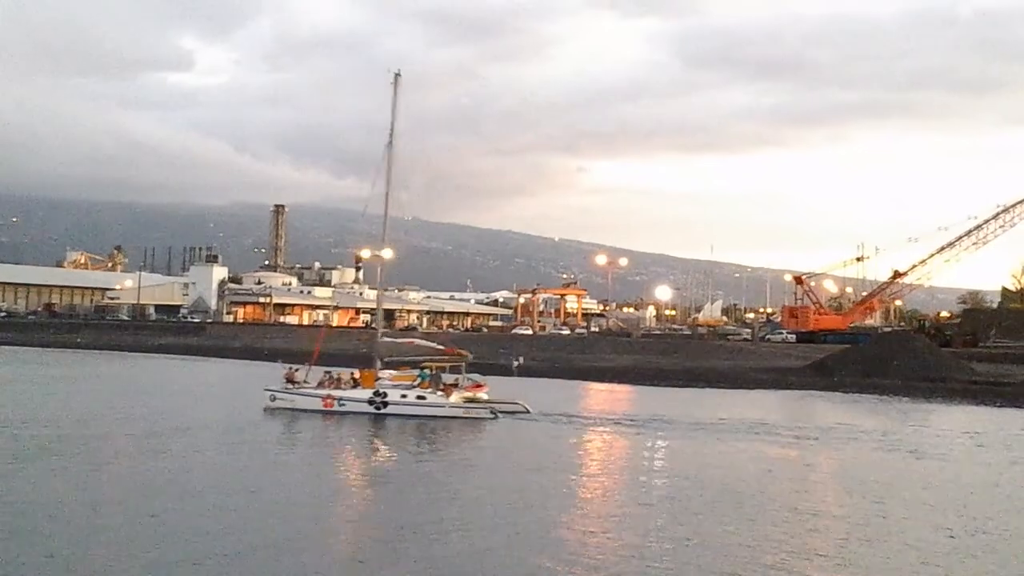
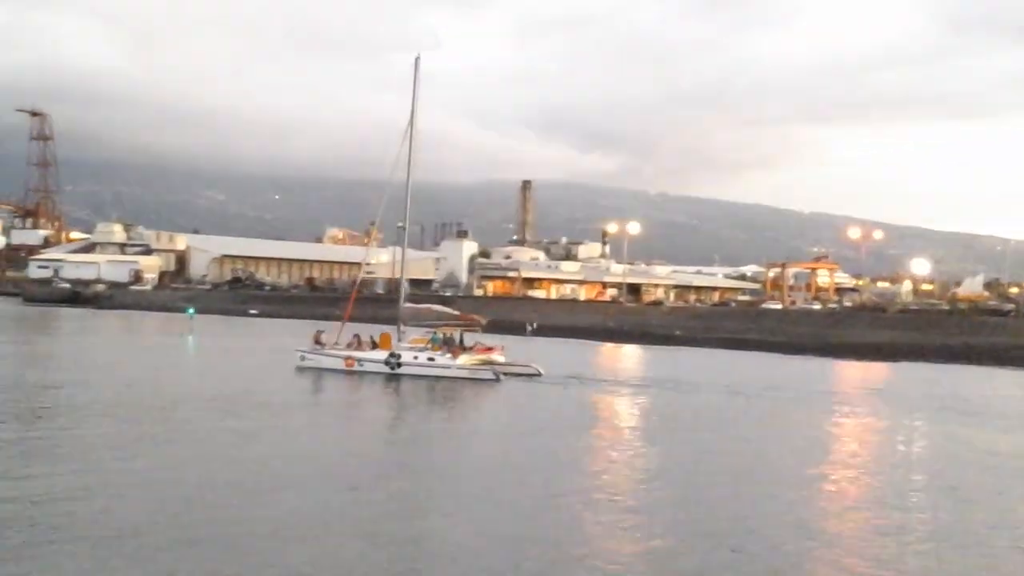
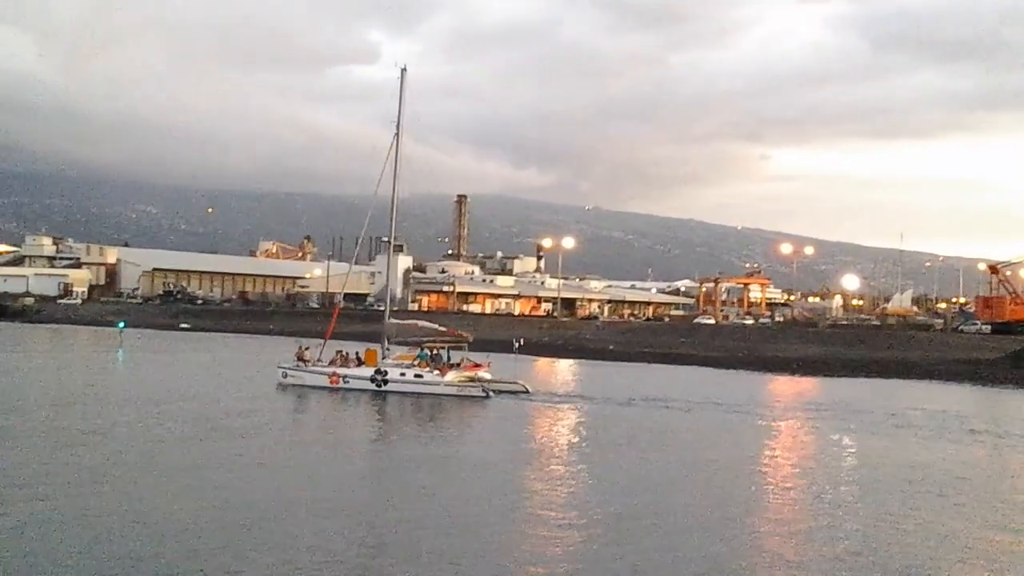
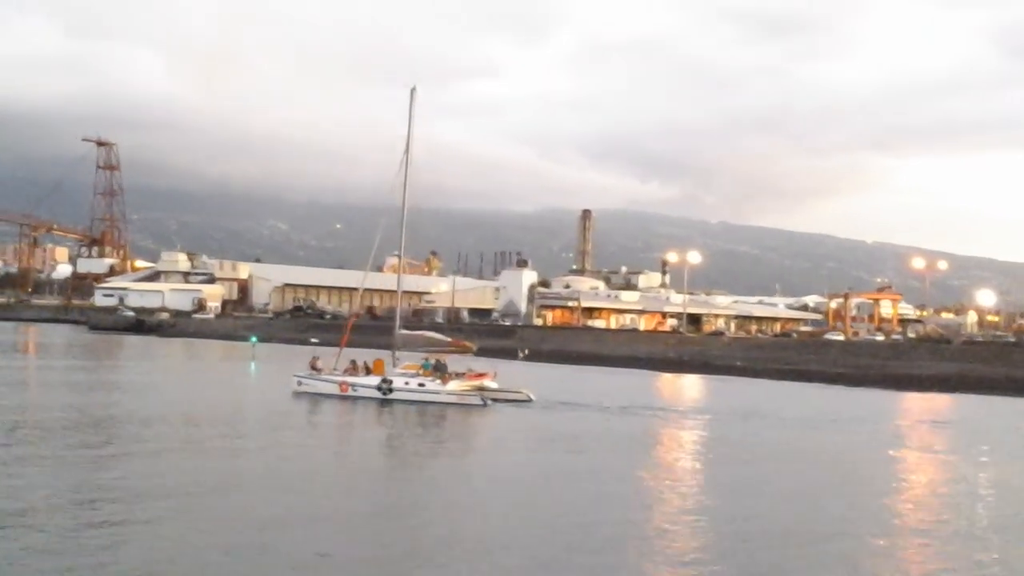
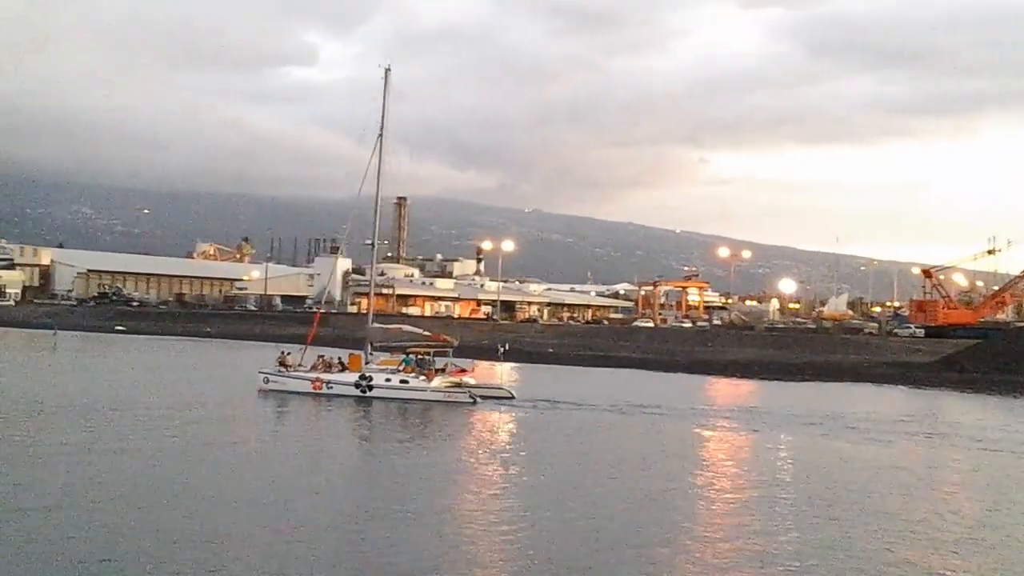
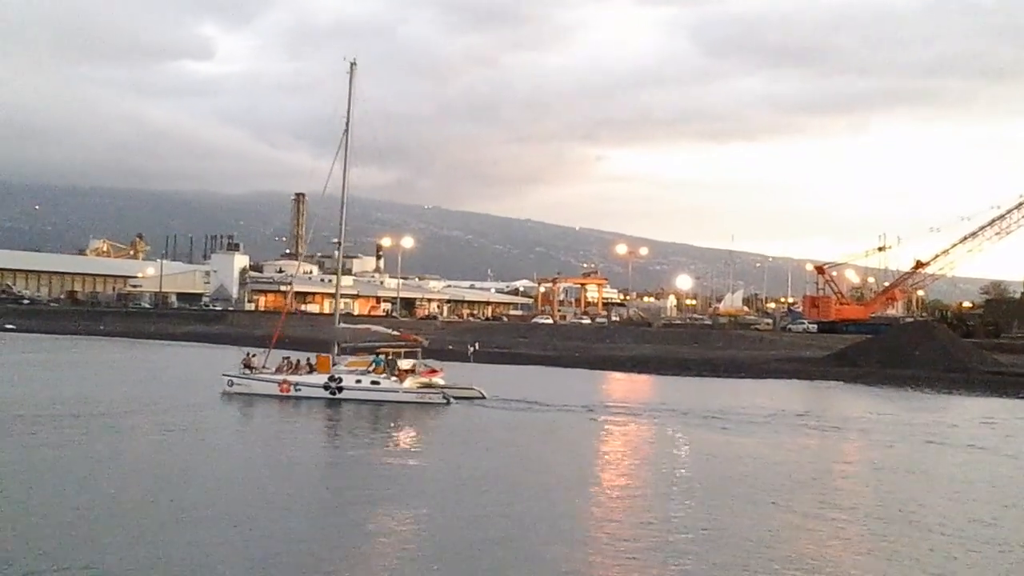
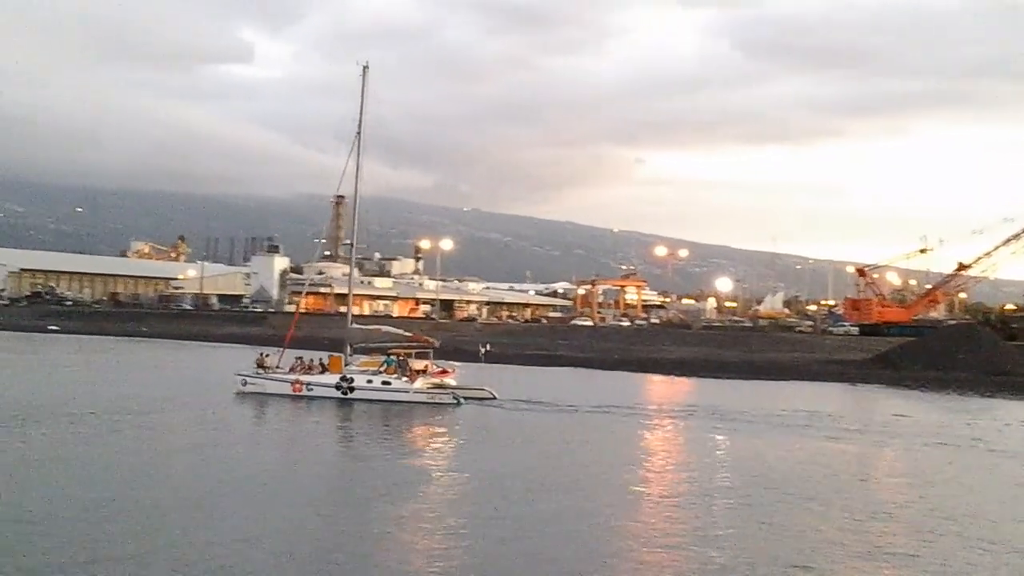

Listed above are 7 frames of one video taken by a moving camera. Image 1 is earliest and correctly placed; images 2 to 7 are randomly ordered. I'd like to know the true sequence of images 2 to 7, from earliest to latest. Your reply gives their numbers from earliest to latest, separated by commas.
6, 7, 5, 3, 2, 4
